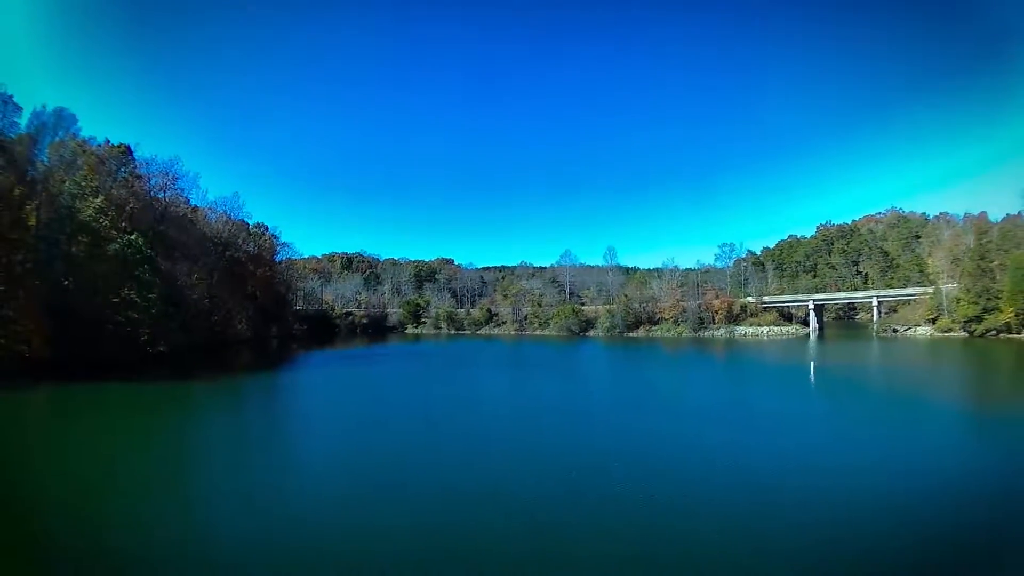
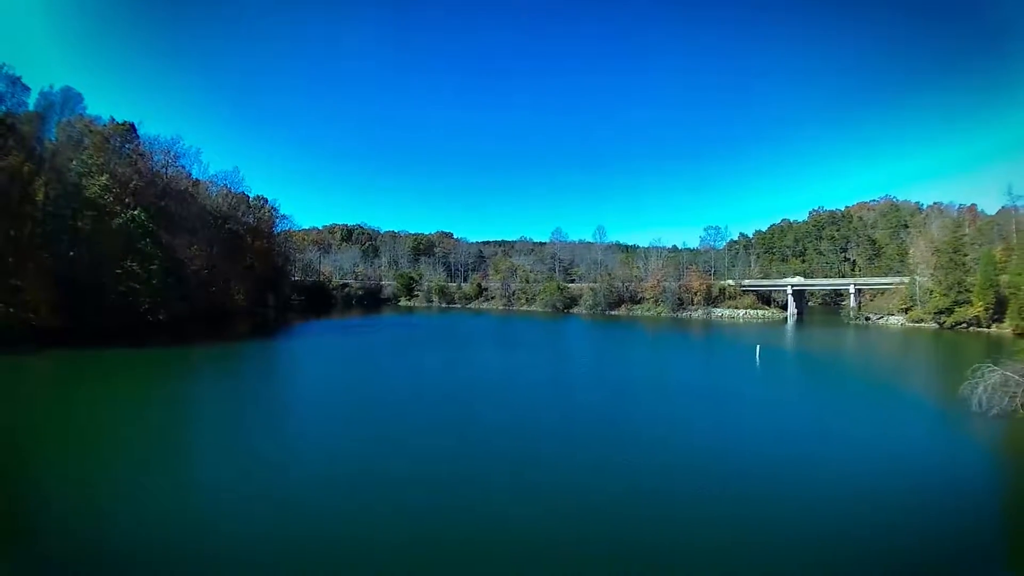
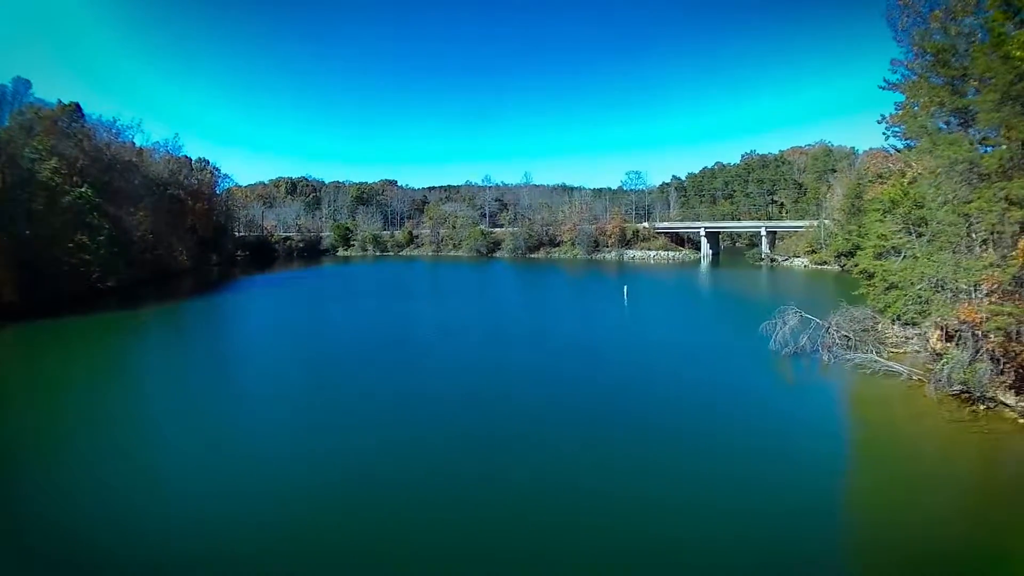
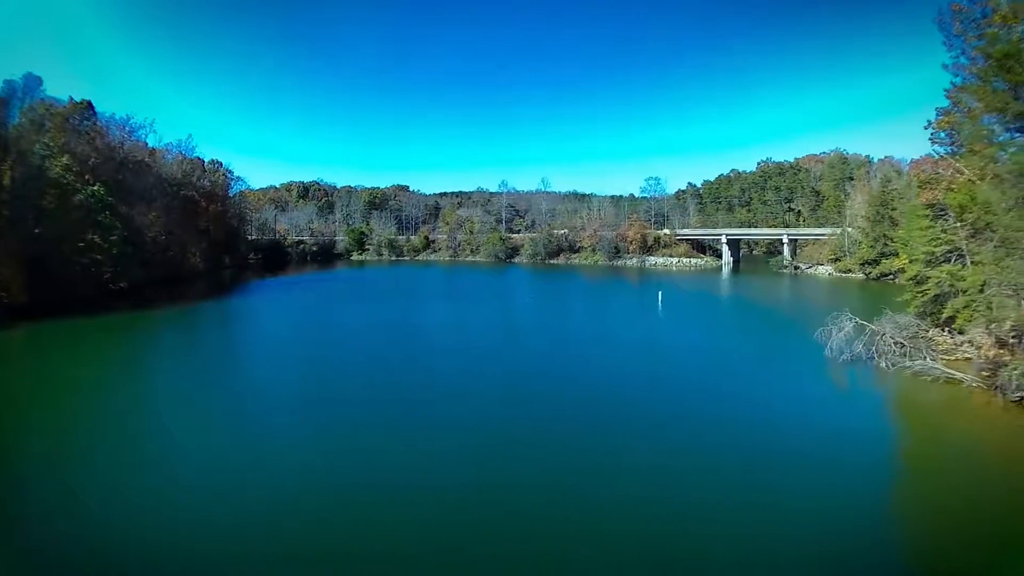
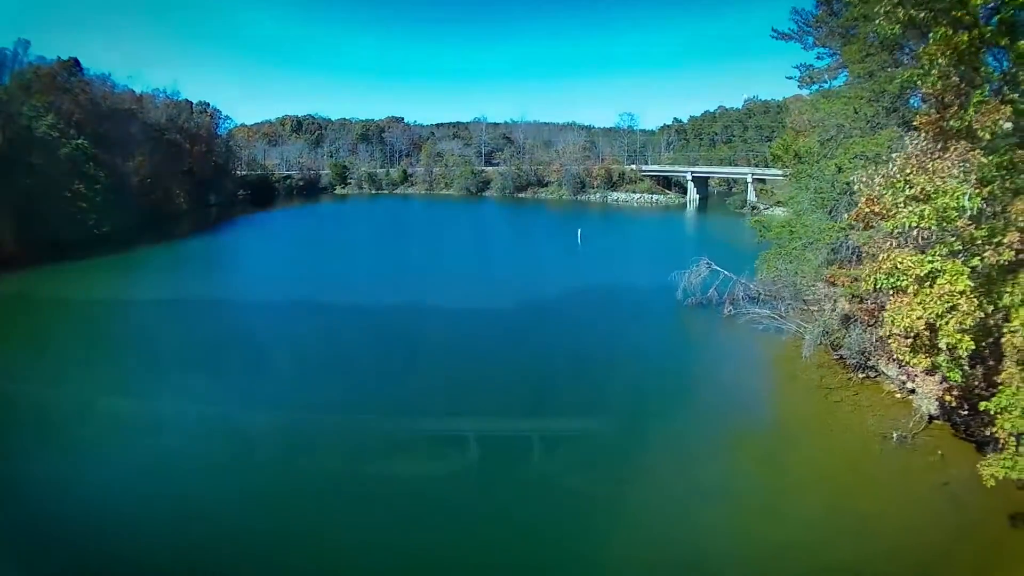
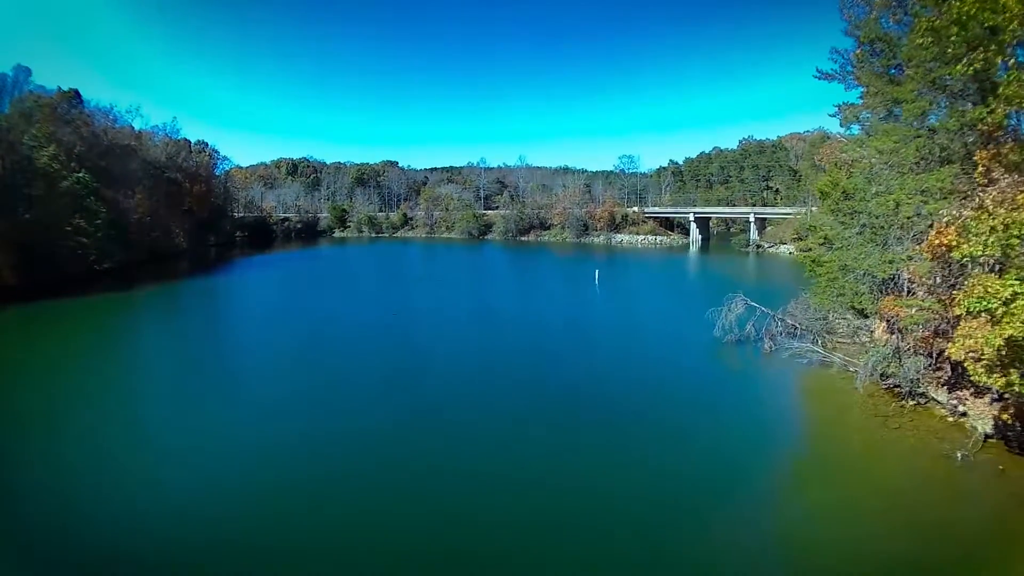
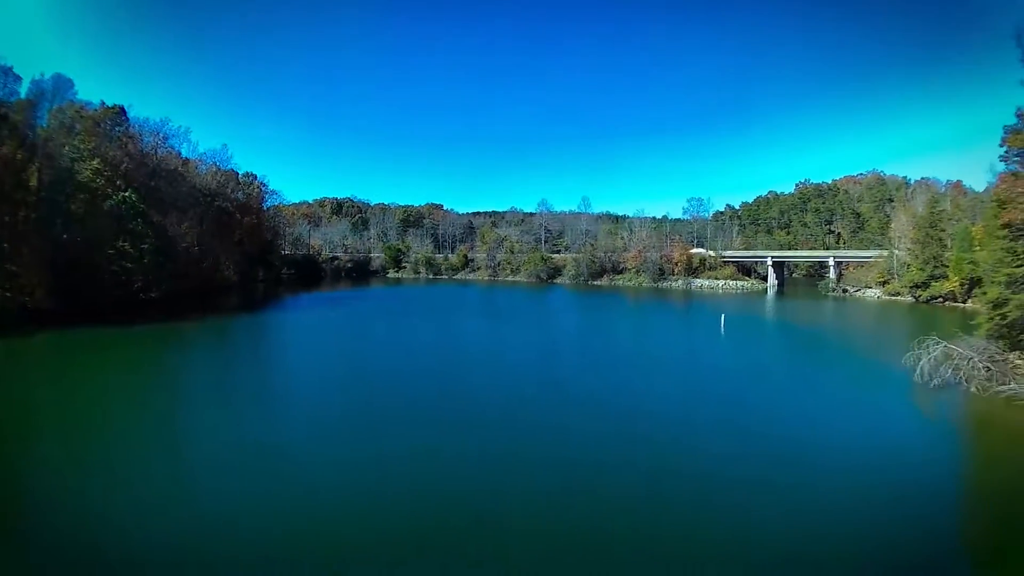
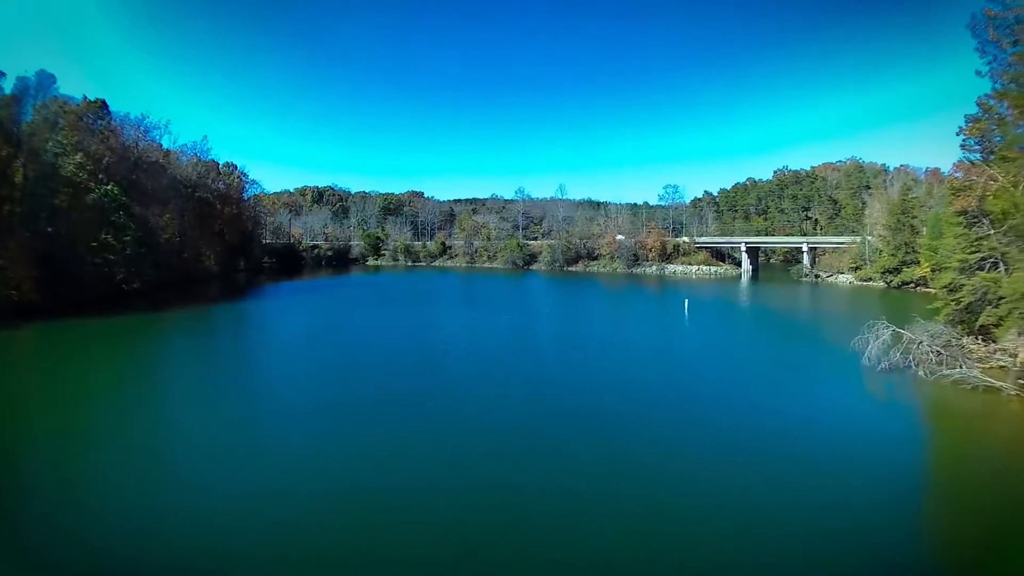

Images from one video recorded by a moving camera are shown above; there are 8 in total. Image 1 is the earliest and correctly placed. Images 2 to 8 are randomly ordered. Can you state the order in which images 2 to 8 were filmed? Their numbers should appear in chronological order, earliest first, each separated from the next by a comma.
2, 7, 8, 4, 3, 6, 5
